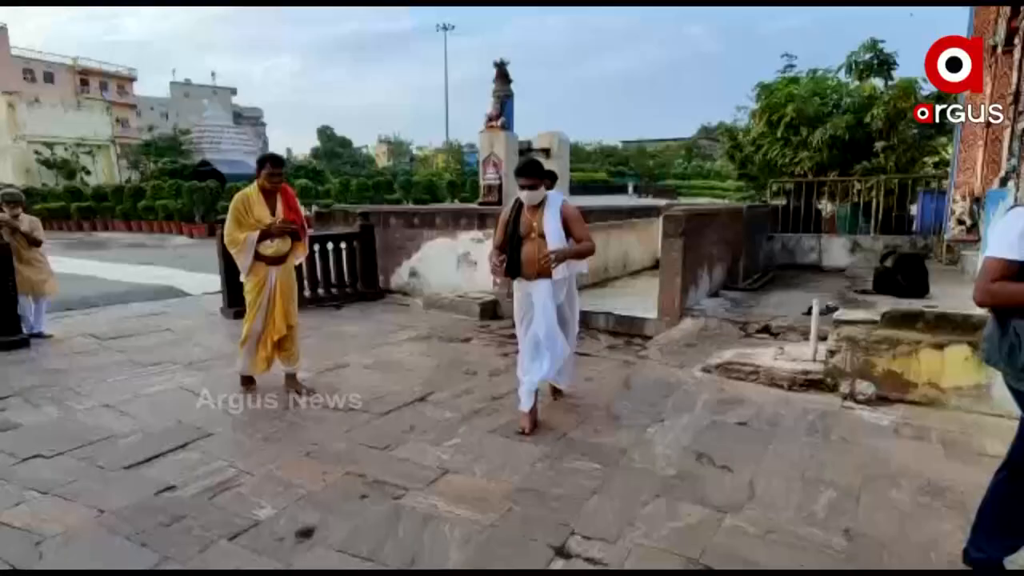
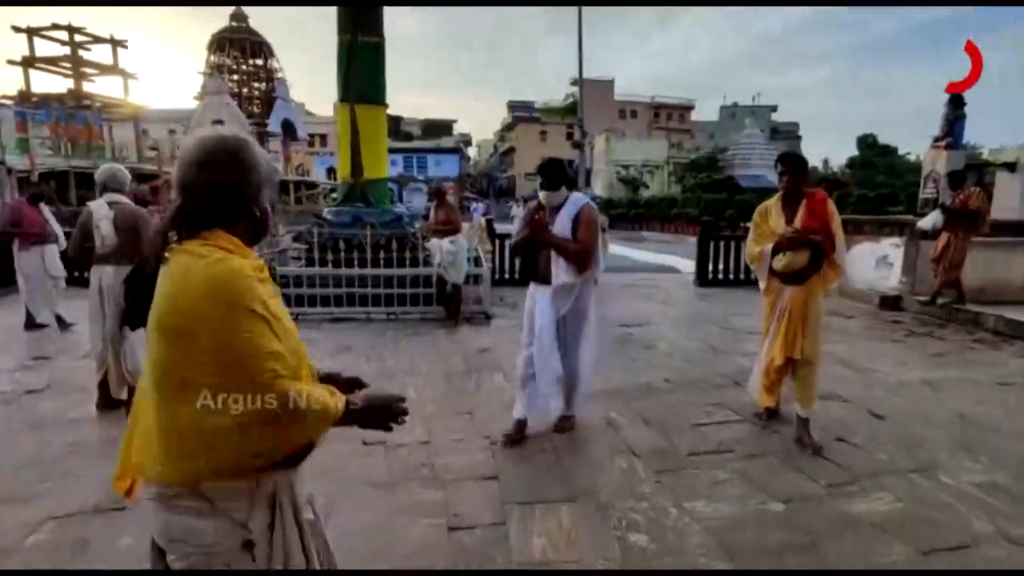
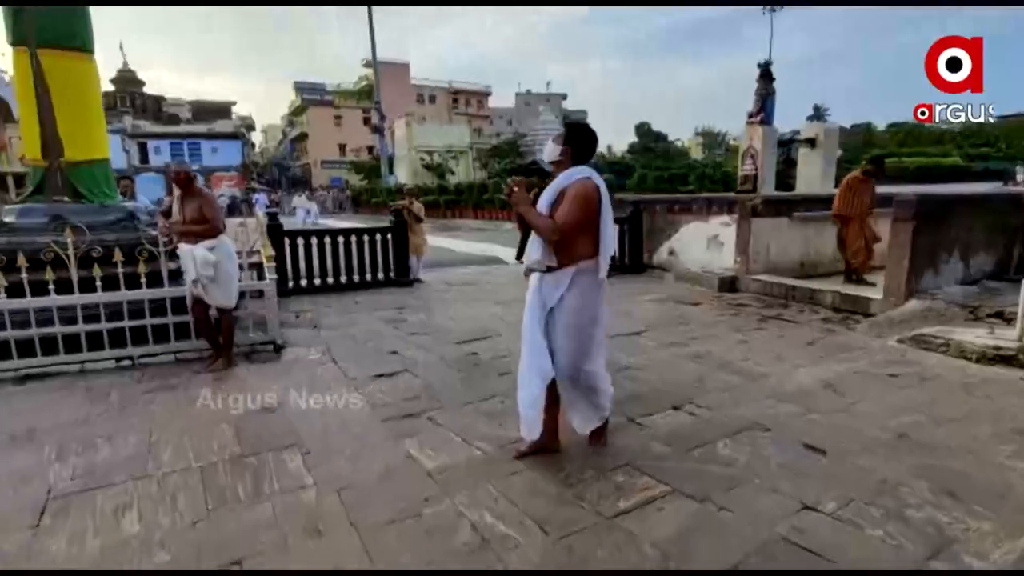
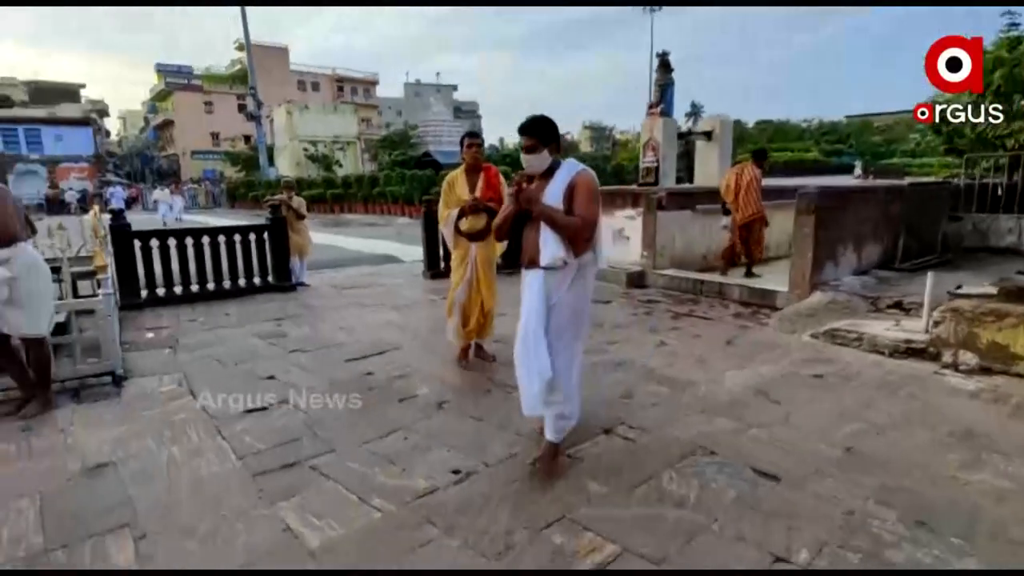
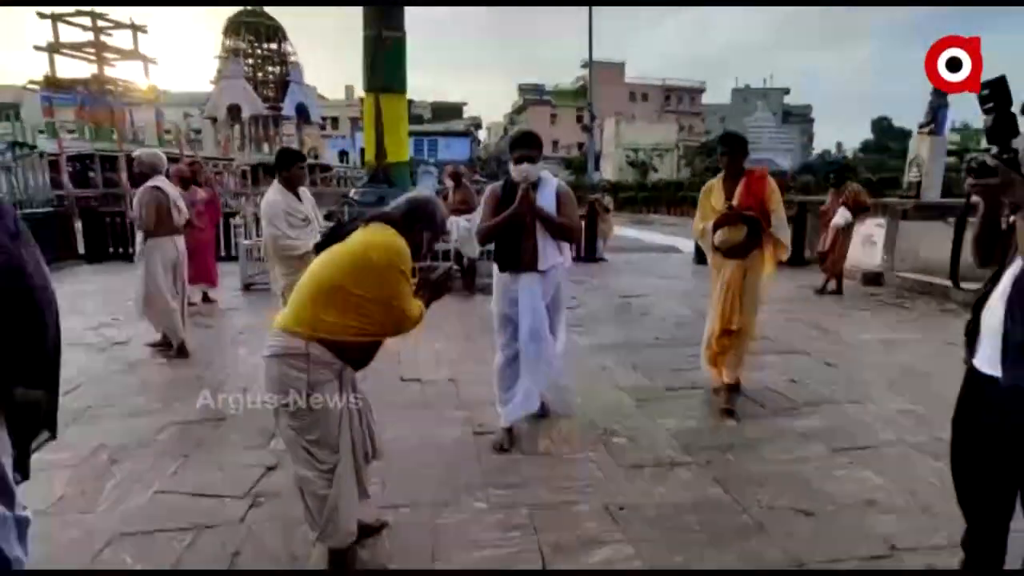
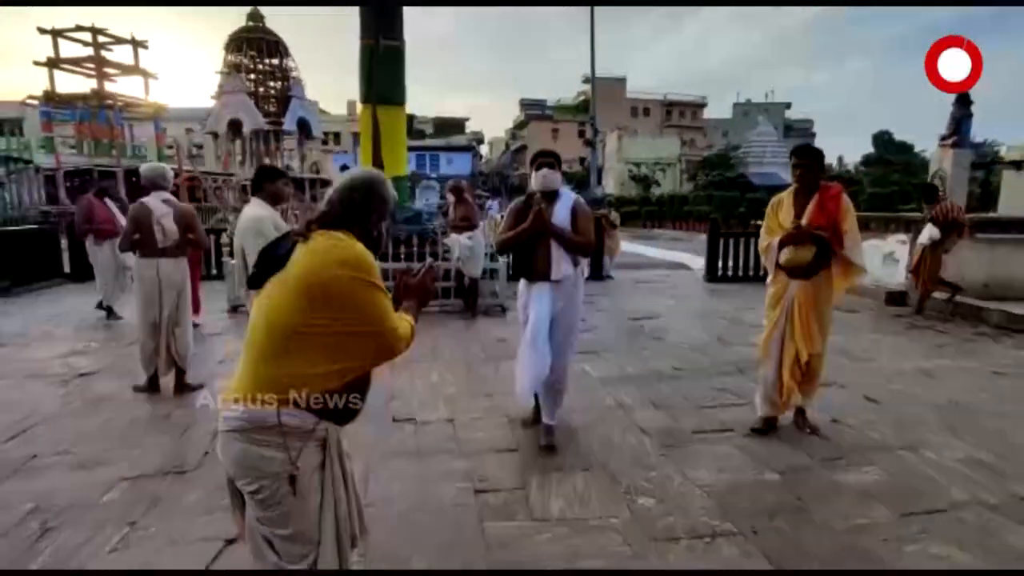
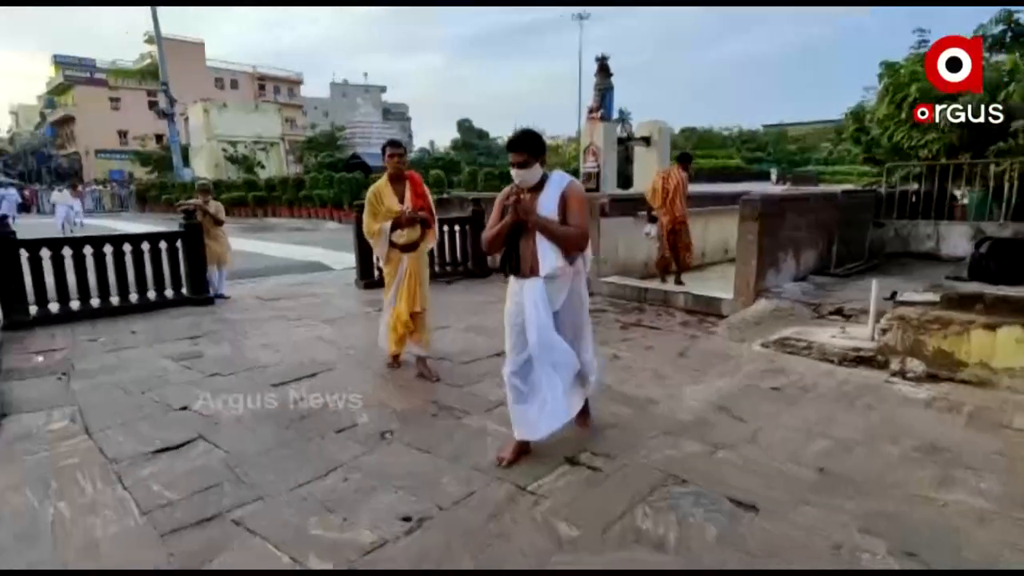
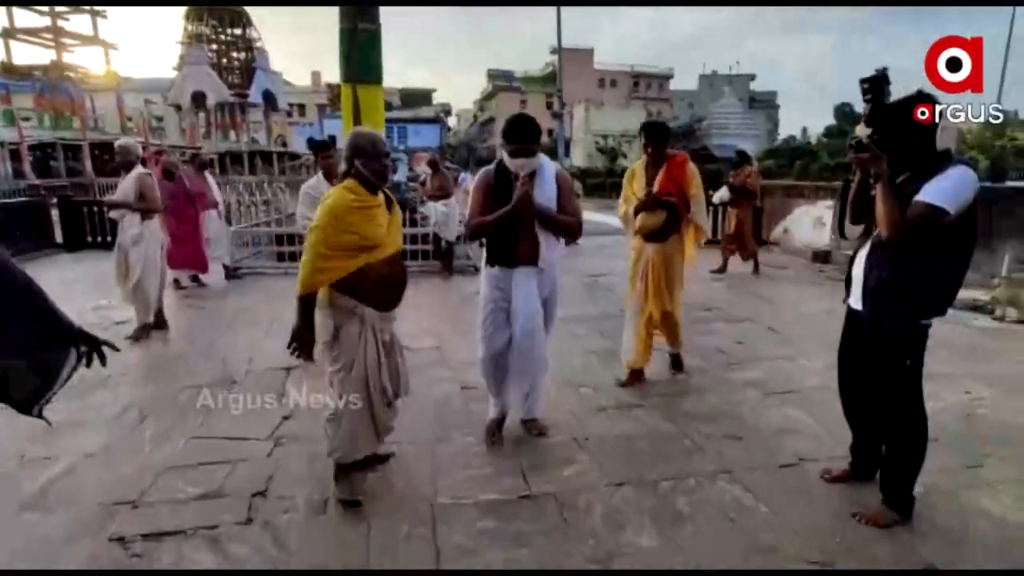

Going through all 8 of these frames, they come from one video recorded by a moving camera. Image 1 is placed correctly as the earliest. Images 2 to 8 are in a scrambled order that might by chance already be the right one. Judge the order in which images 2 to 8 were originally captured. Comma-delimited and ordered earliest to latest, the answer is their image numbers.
7, 4, 3, 2, 6, 5, 8
